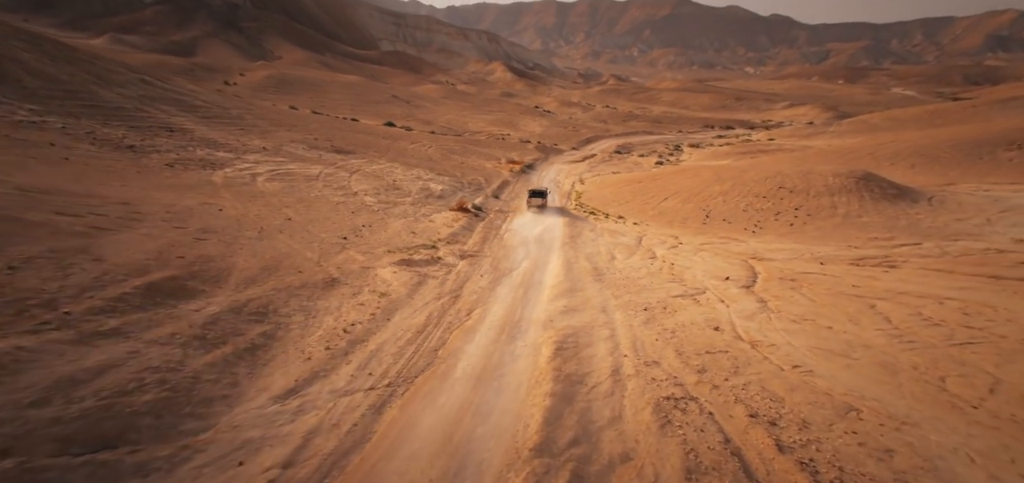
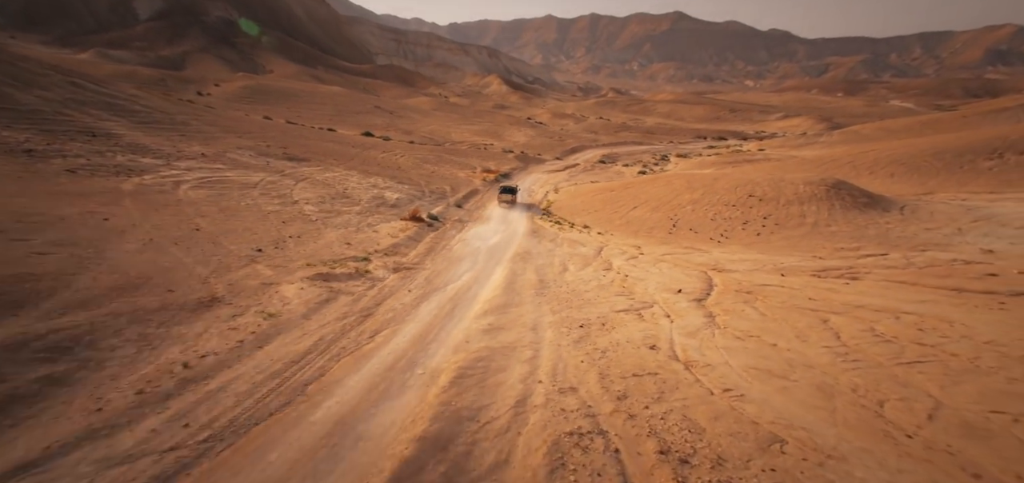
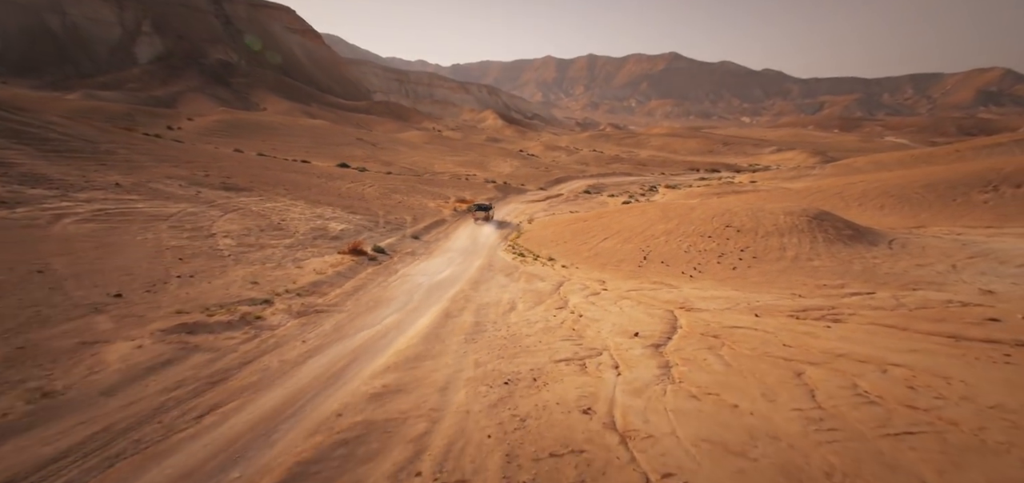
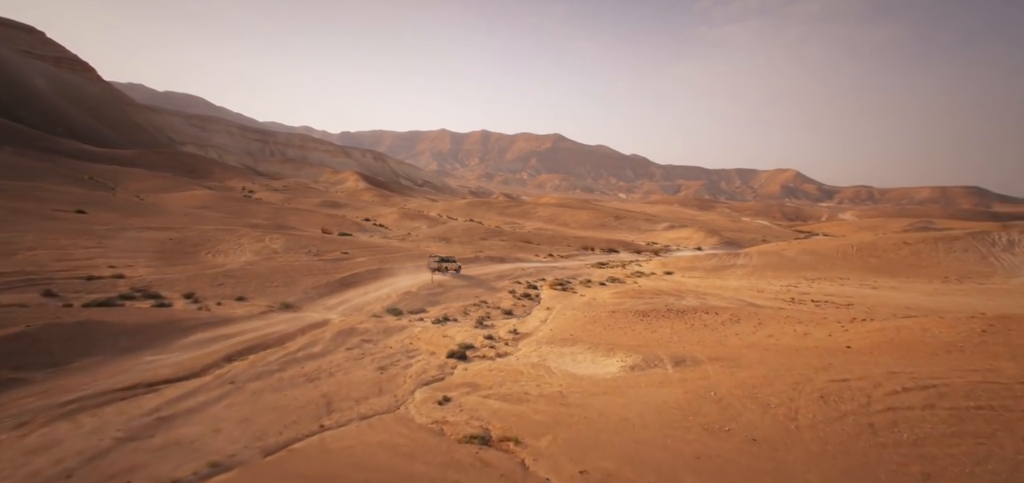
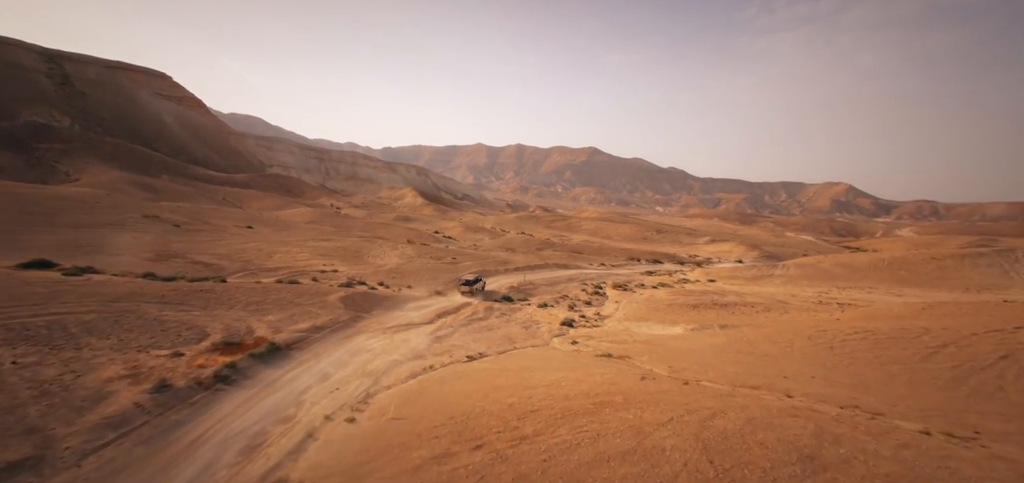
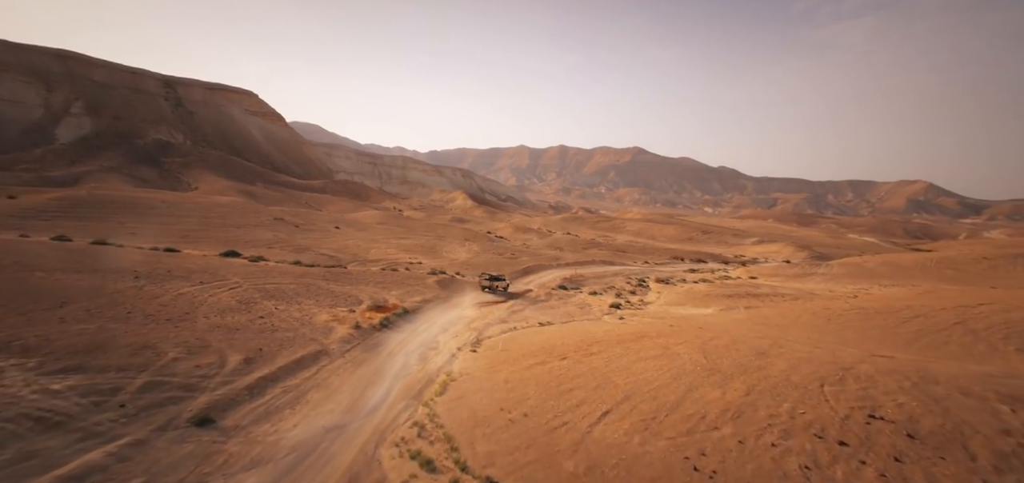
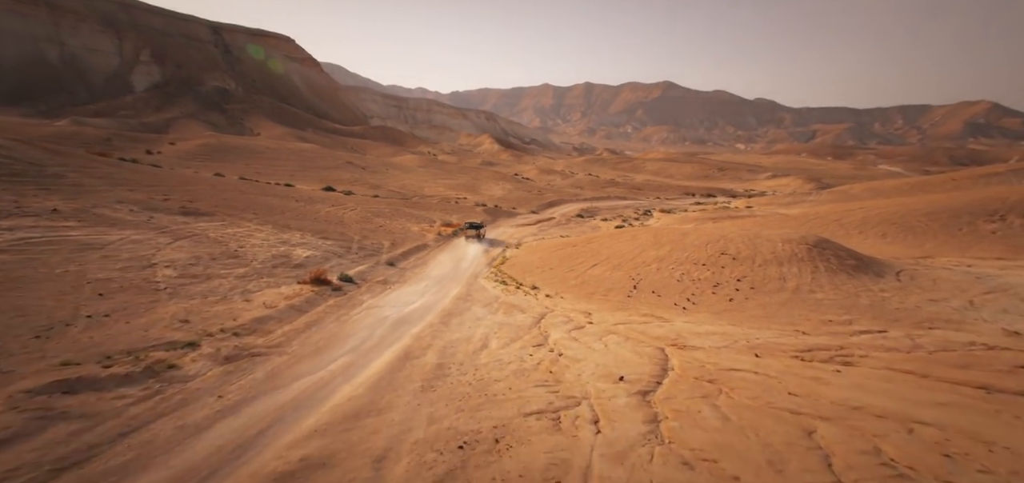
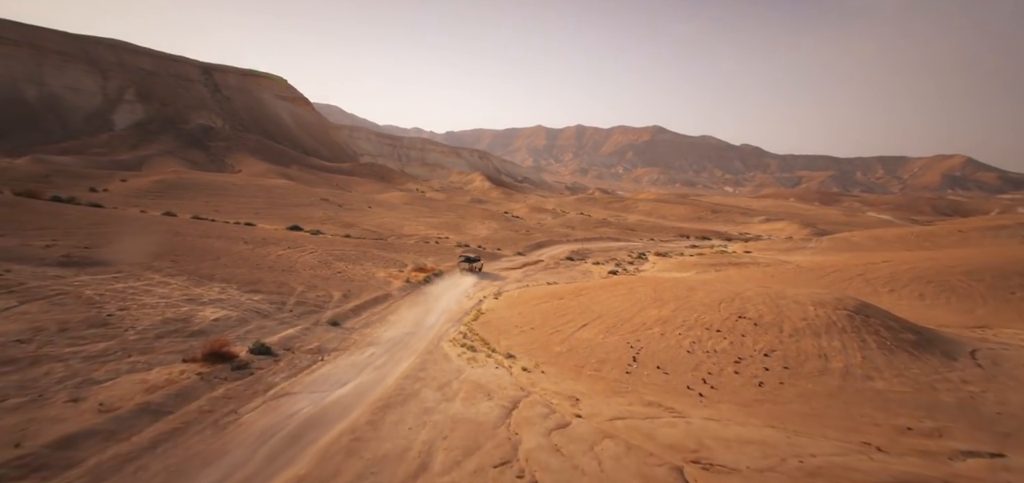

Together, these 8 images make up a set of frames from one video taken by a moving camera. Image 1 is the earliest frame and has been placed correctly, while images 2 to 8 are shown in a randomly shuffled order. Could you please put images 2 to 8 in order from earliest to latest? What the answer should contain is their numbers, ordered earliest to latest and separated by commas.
2, 3, 7, 8, 6, 5, 4
